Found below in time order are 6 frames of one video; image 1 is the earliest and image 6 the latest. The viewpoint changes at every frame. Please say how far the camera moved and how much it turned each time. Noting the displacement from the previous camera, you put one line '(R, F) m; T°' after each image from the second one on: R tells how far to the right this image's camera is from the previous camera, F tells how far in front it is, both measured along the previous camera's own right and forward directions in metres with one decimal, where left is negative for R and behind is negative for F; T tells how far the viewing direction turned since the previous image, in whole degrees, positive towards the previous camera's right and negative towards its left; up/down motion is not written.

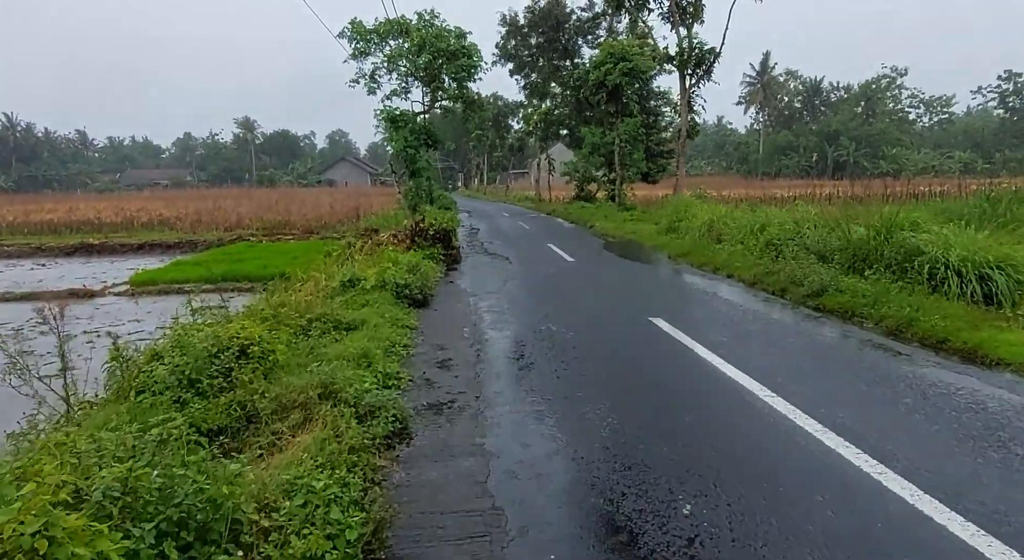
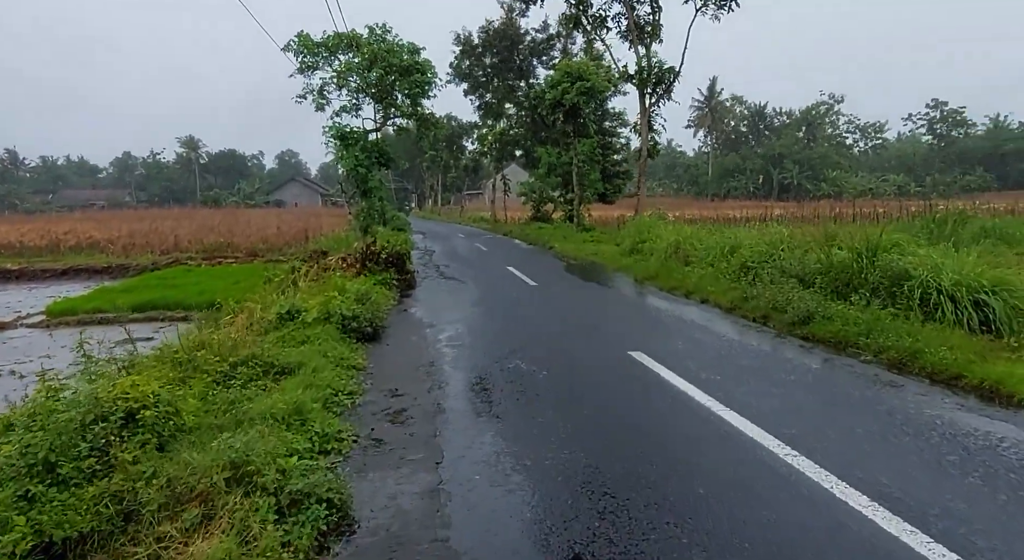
(-0.1, +0.8) m; +4°
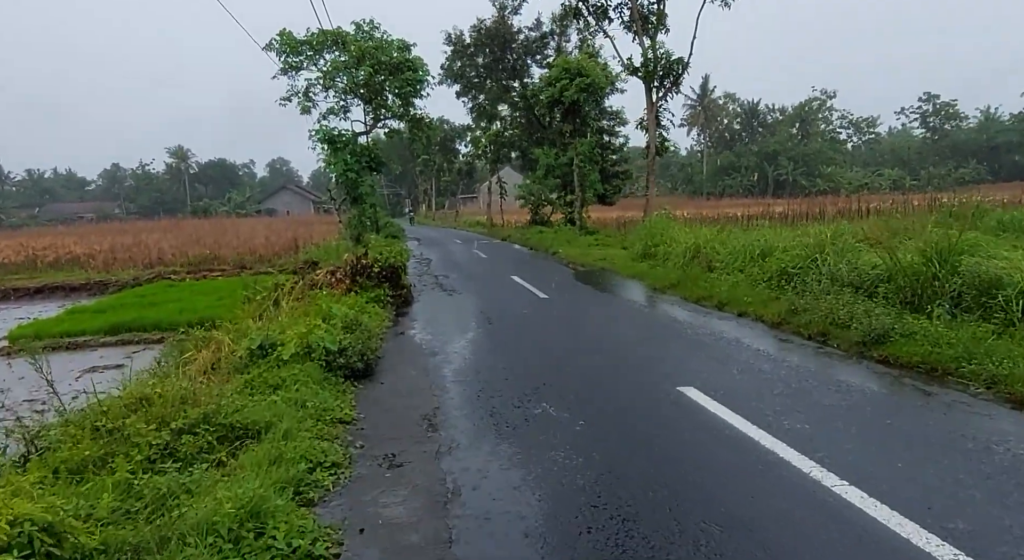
(-0.2, +1.2) m; 0°
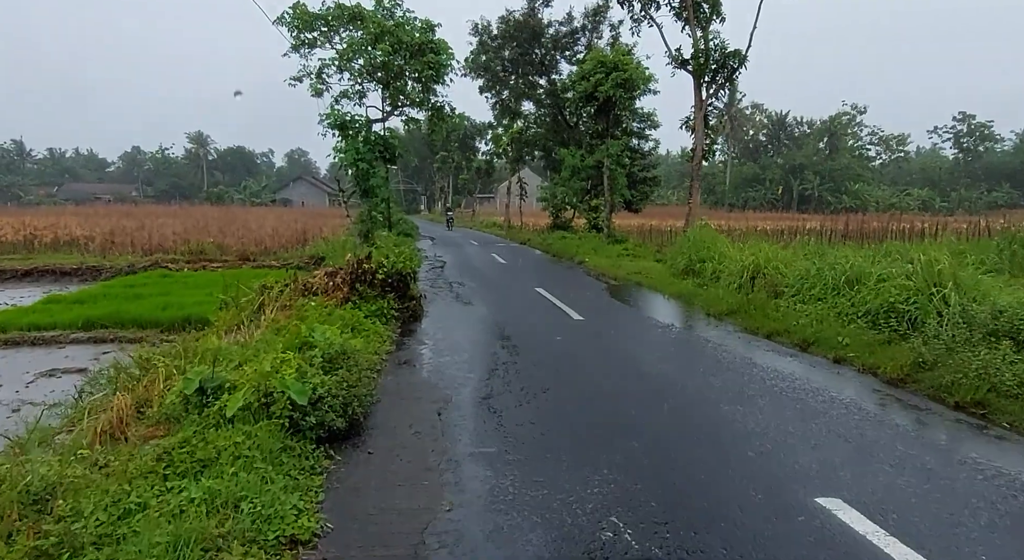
(-0.3, +1.8) m; -1°
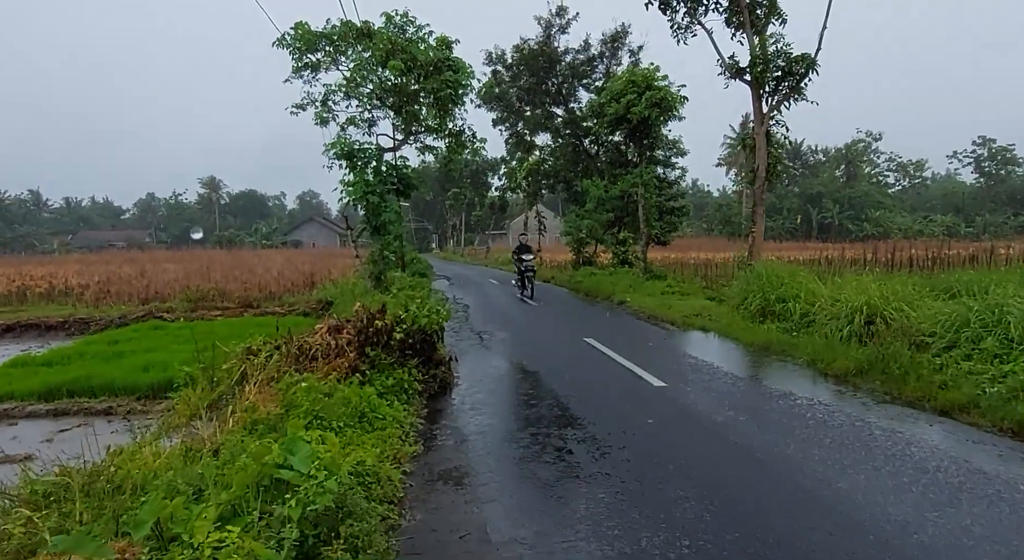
(-0.5, +2.2) m; -1°
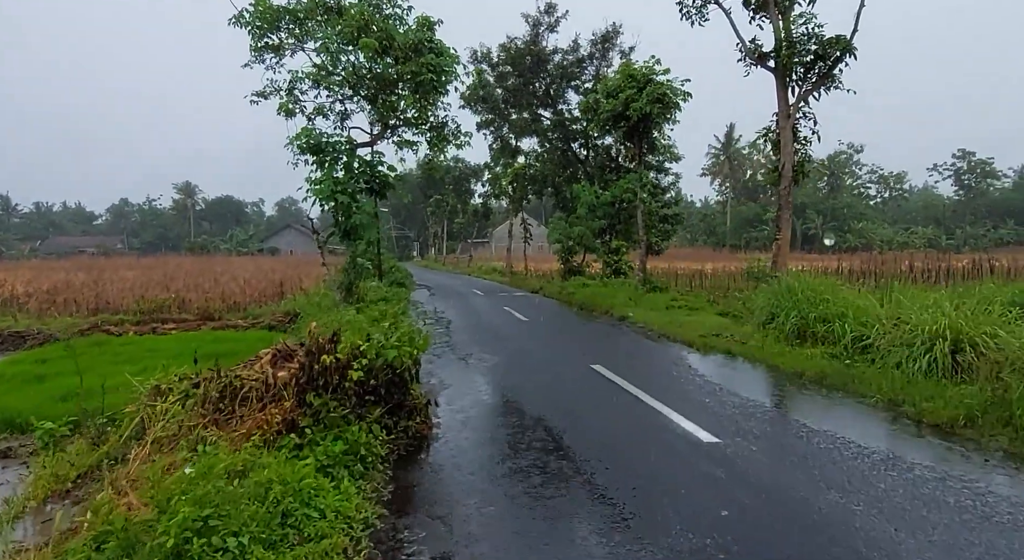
(-0.2, +1.8) m; +2°
